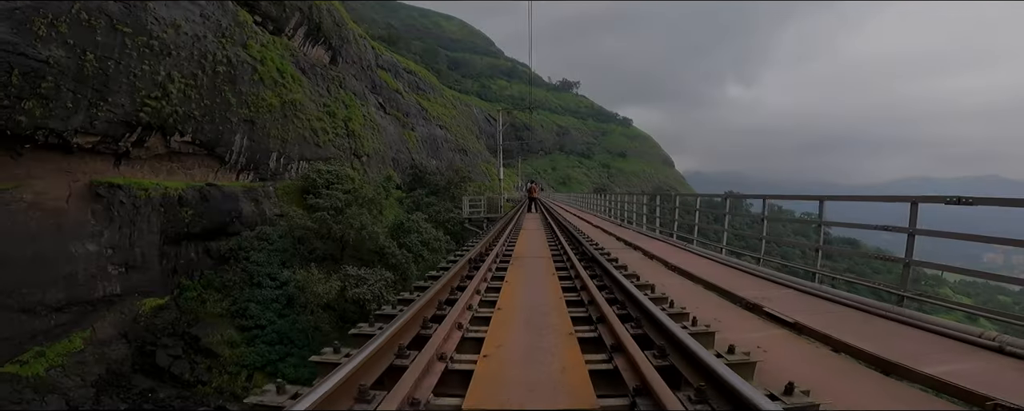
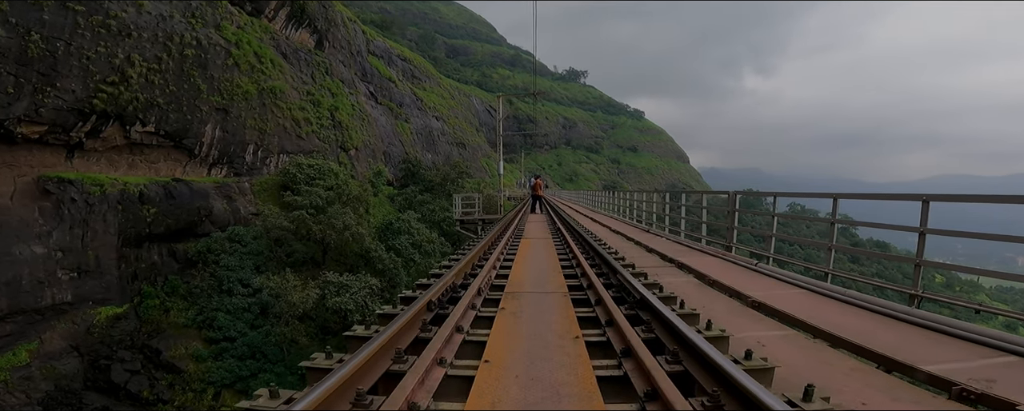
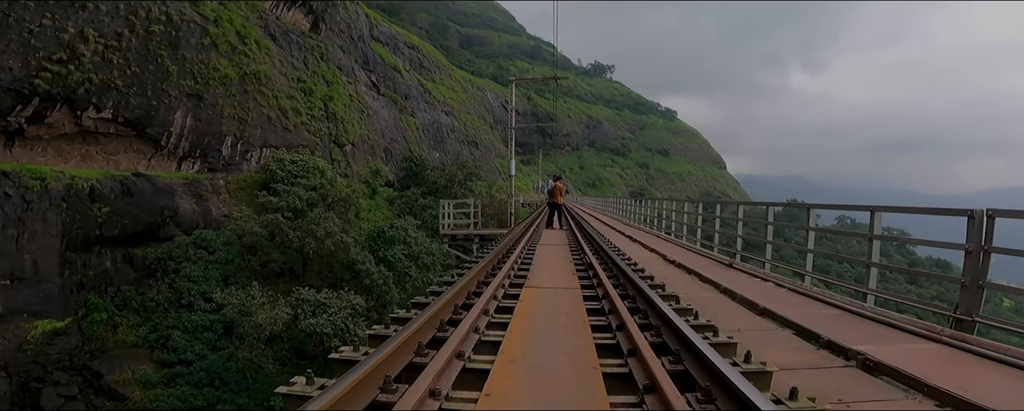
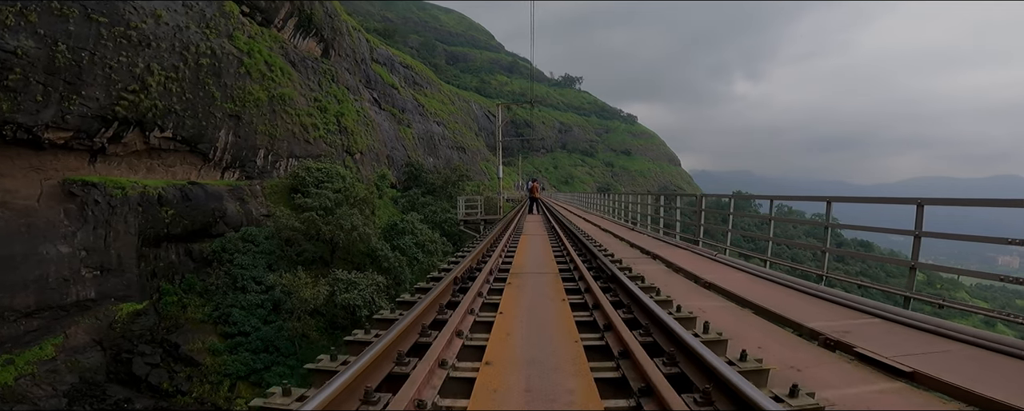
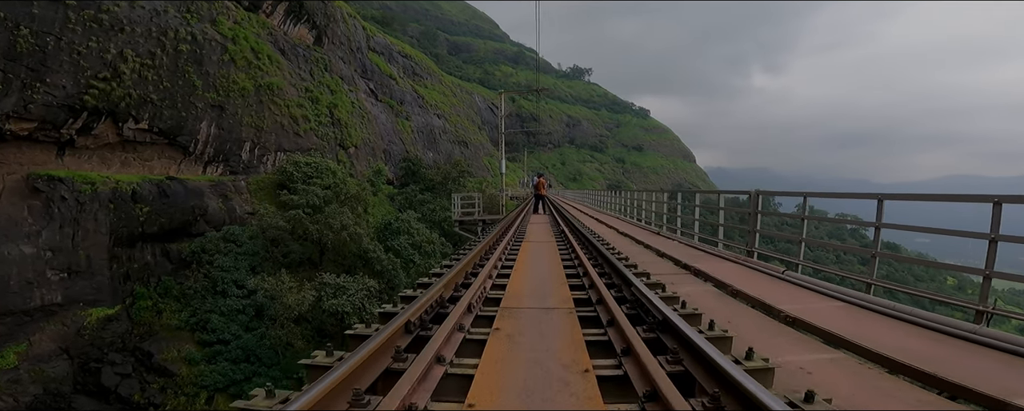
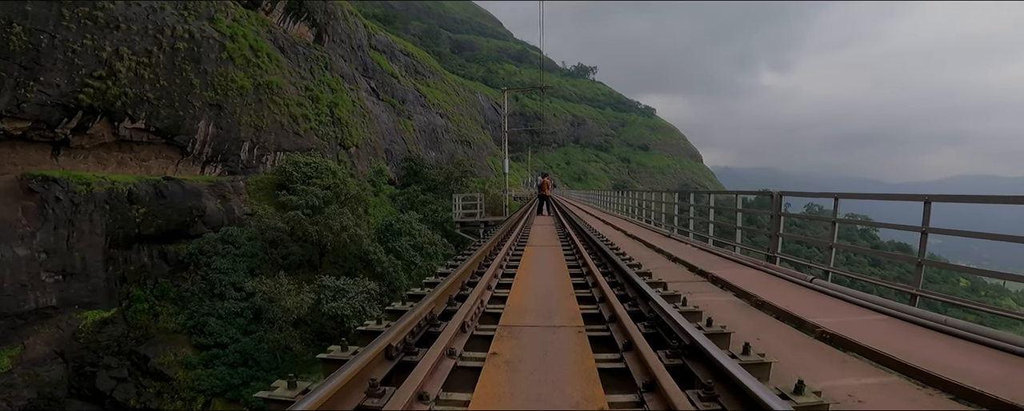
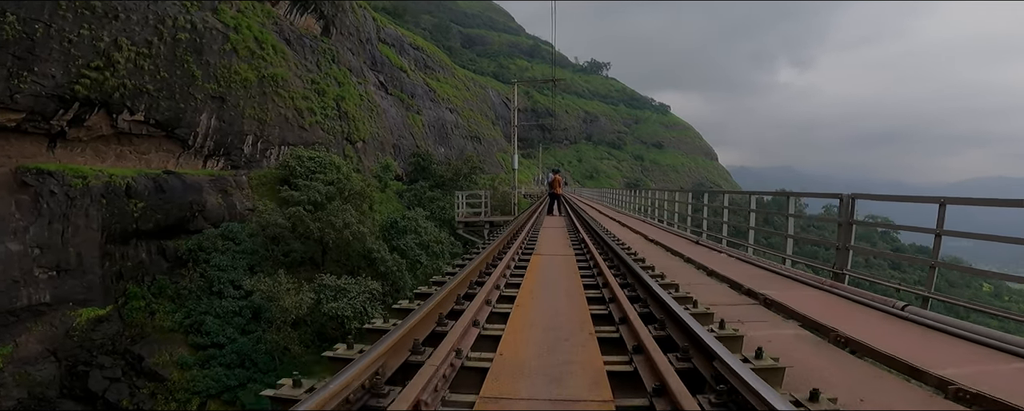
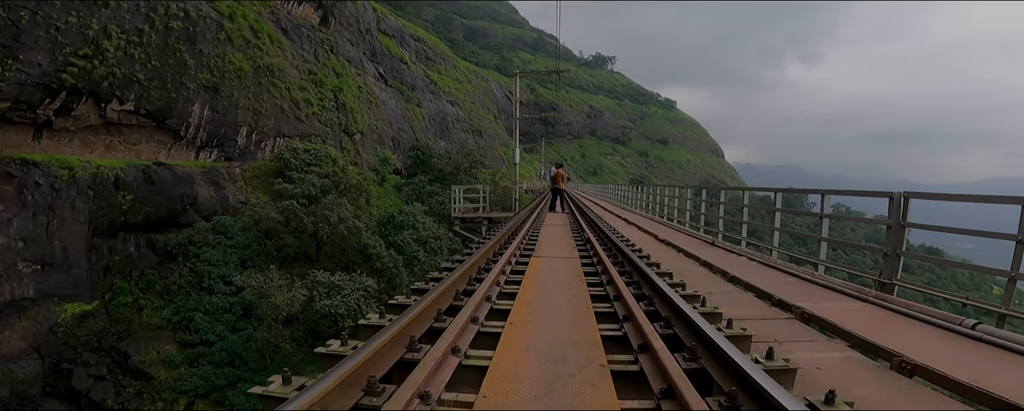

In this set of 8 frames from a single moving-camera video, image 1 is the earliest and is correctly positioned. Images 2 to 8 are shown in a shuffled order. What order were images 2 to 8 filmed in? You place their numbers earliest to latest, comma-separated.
4, 2, 5, 6, 7, 8, 3
